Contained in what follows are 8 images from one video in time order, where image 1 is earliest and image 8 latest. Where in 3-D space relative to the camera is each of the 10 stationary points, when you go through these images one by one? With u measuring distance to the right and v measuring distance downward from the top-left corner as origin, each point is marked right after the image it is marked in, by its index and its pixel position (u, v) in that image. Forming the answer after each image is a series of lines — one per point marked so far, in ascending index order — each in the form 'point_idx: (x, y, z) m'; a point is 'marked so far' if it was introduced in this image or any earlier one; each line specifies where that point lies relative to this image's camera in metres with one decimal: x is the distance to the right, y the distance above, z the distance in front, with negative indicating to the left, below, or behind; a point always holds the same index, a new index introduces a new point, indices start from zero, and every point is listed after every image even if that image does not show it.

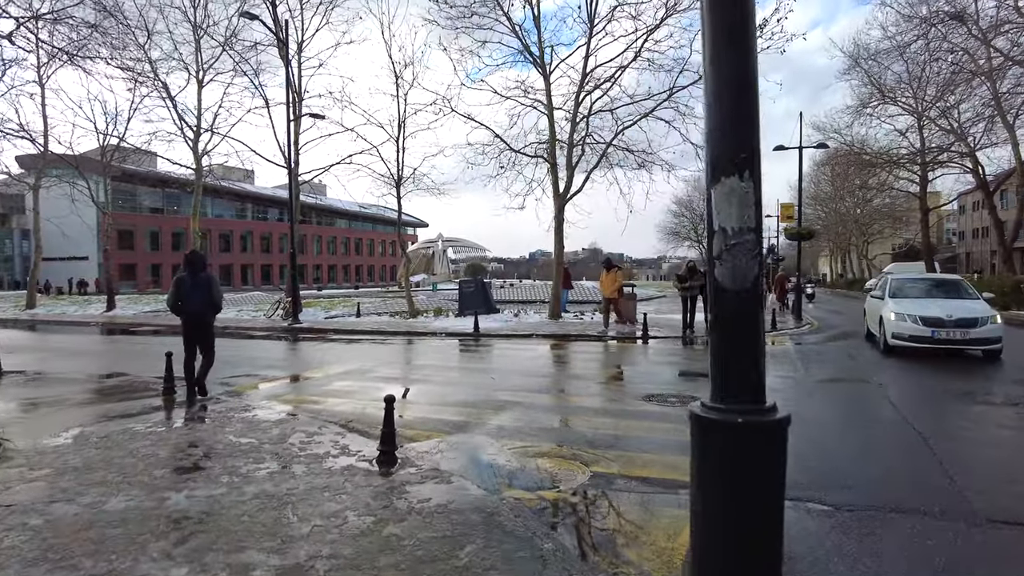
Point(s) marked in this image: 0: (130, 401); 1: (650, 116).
0: (-5.1, -1.5, +8.8) m
1: (+4.2, +5.2, +19.6) m
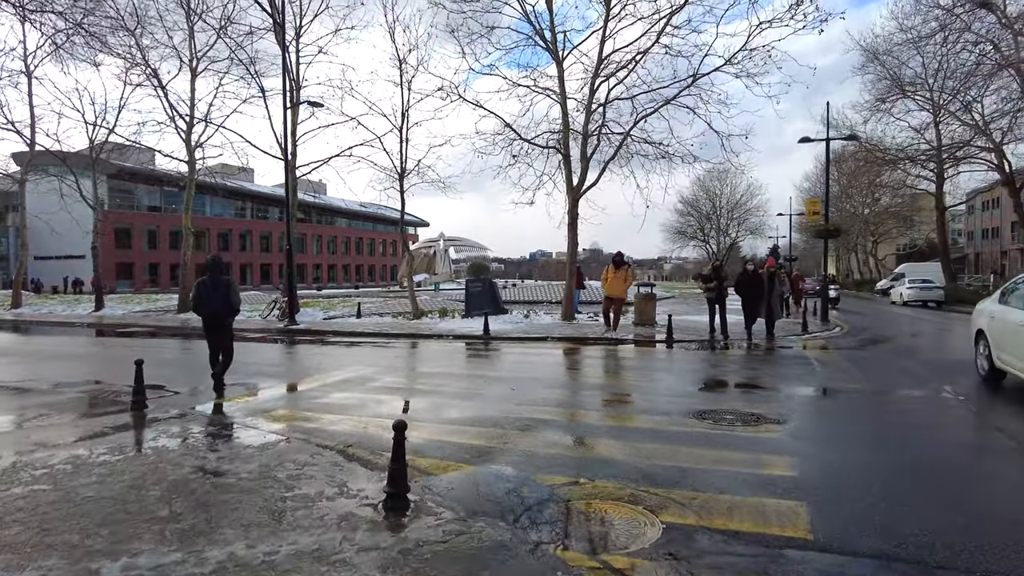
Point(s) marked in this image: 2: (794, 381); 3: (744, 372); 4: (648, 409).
0: (-4.8, -1.5, +7.6) m
1: (+4.6, +5.2, +18.3) m
2: (+4.3, -1.4, +9.9) m
3: (+3.9, -1.4, +10.9) m
4: (+1.6, -1.4, +7.7) m
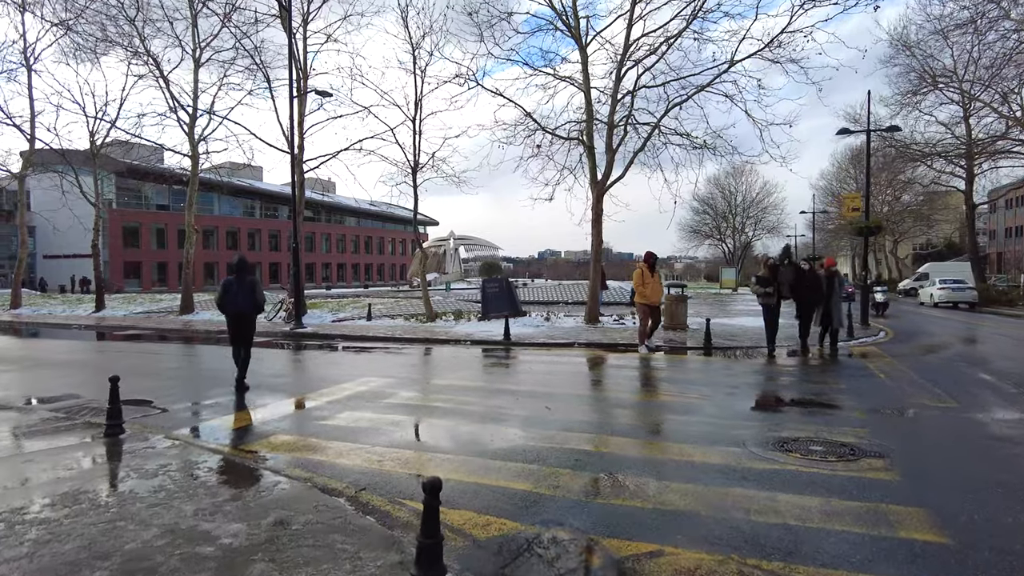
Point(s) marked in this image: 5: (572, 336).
0: (-4.4, -1.5, +6.5) m
1: (+5.1, +5.2, +17.1) m
2: (+4.7, -1.4, +8.7) m
3: (+4.3, -1.4, +9.6) m
4: (+2.0, -1.5, +6.6) m
5: (+1.4, -1.1, +15.3) m
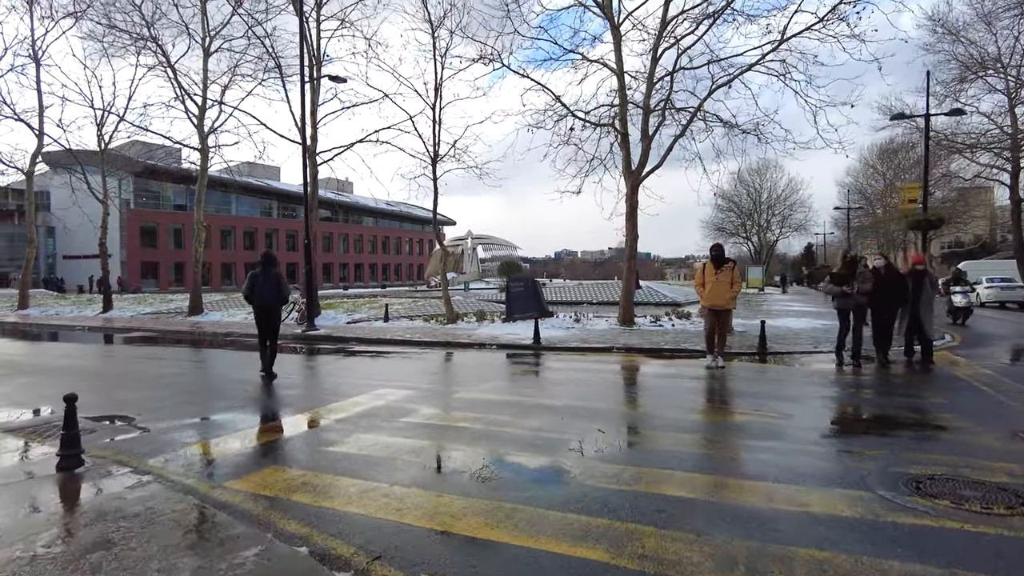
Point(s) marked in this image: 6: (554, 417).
0: (-4.0, -1.5, +5.3) m
1: (+5.8, +5.2, +15.7) m
2: (+5.2, -1.4, +7.2) m
3: (+4.8, -1.4, +8.2) m
4: (+2.4, -1.5, +5.2) m
5: (+2.1, -1.1, +13.9) m
6: (+0.5, -1.4, +7.1) m
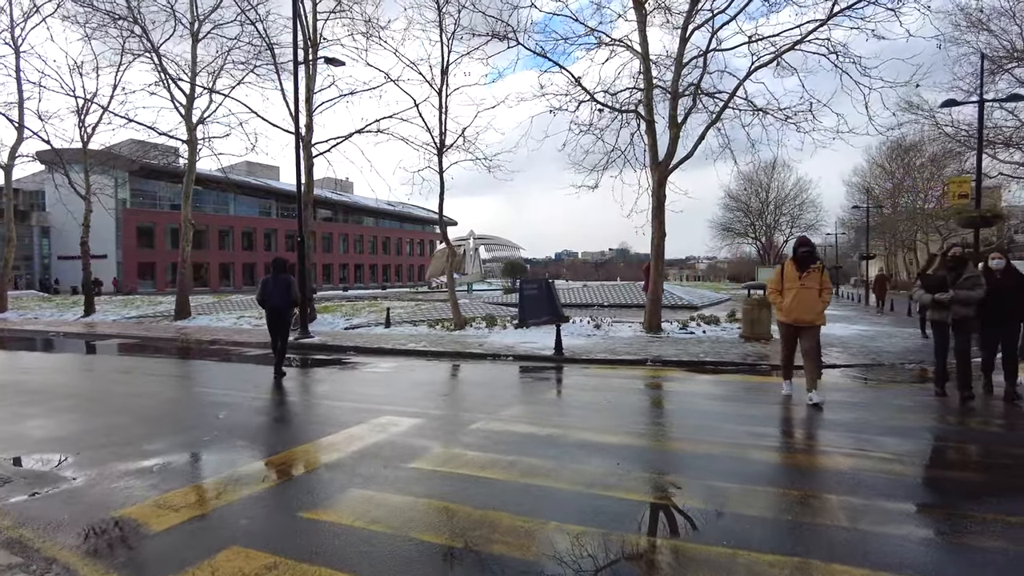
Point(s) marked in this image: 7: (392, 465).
0: (-3.7, -1.5, +3.8) m
1: (+6.1, +5.1, +14.1) m
2: (+5.5, -1.5, +5.7) m
3: (+5.2, -1.5, +6.7) m
4: (+2.8, -1.5, +3.7) m
5: (+2.4, -1.2, +12.4) m
6: (+0.8, -1.5, +5.5) m
7: (-1.0, -1.4, +5.3) m
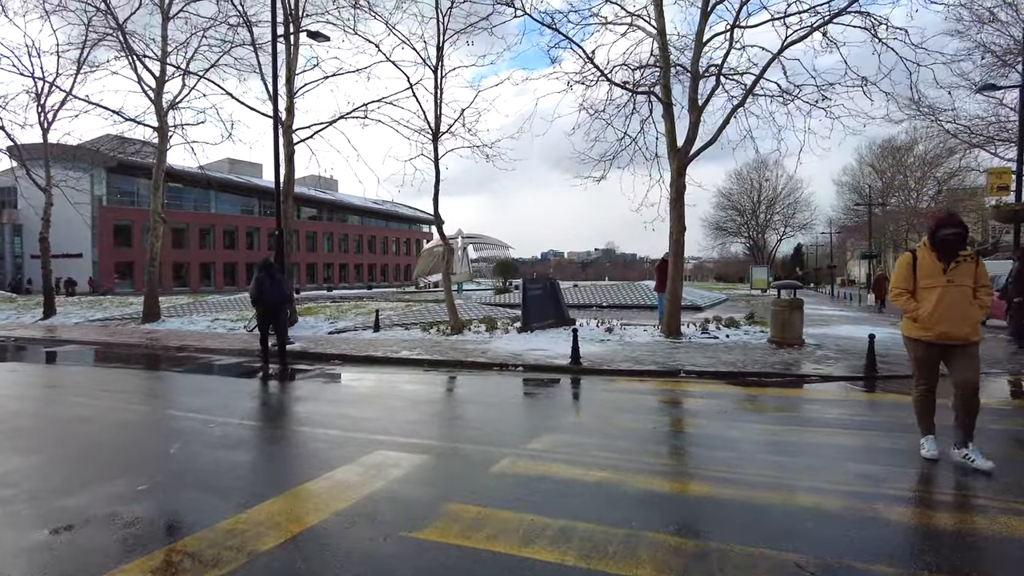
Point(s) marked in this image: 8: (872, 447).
0: (-3.4, -1.5, +2.2) m
1: (+6.2, +5.1, +12.8) m
2: (+5.8, -1.5, +4.4) m
3: (+5.4, -1.5, +5.3) m
4: (+3.1, -1.5, +2.2) m
5: (+2.5, -1.2, +11.0) m
6: (+1.1, -1.5, +4.1) m
7: (-0.7, -1.4, +3.8) m
8: (+3.2, -1.5, +5.8) m
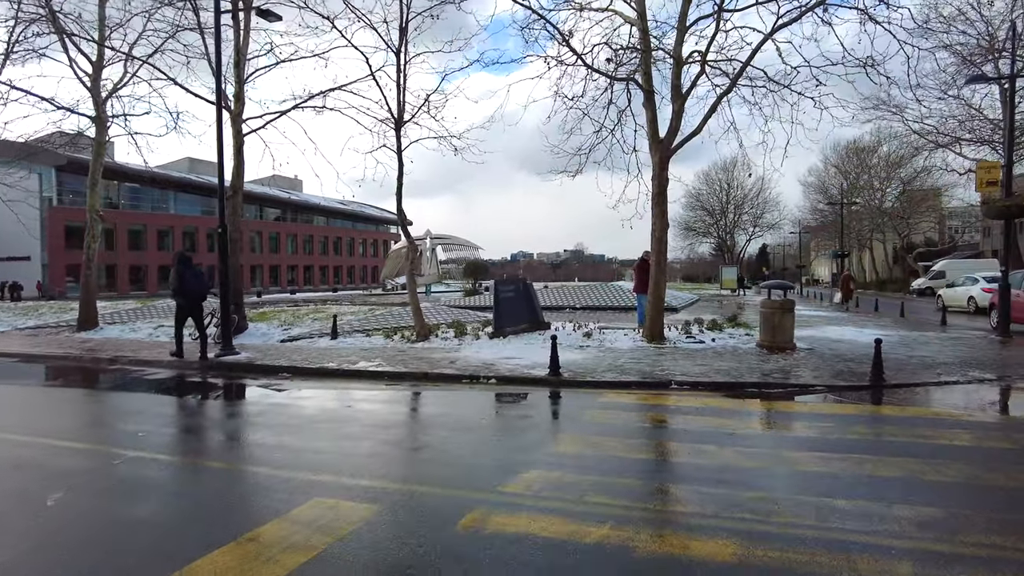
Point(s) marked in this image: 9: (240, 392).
0: (-3.4, -1.6, +1.0) m
1: (+5.7, +5.1, +12.0) m
2: (+5.7, -1.5, +3.5) m
3: (+5.3, -1.4, +4.5) m
4: (+3.1, -1.5, +1.3) m
5: (+2.1, -1.2, +10.0) m
6: (+1.0, -1.5, +3.1) m
7: (-0.8, -1.5, +2.7) m
8: (+3.0, -1.5, +4.9) m
9: (-3.9, -1.5, +9.4) m
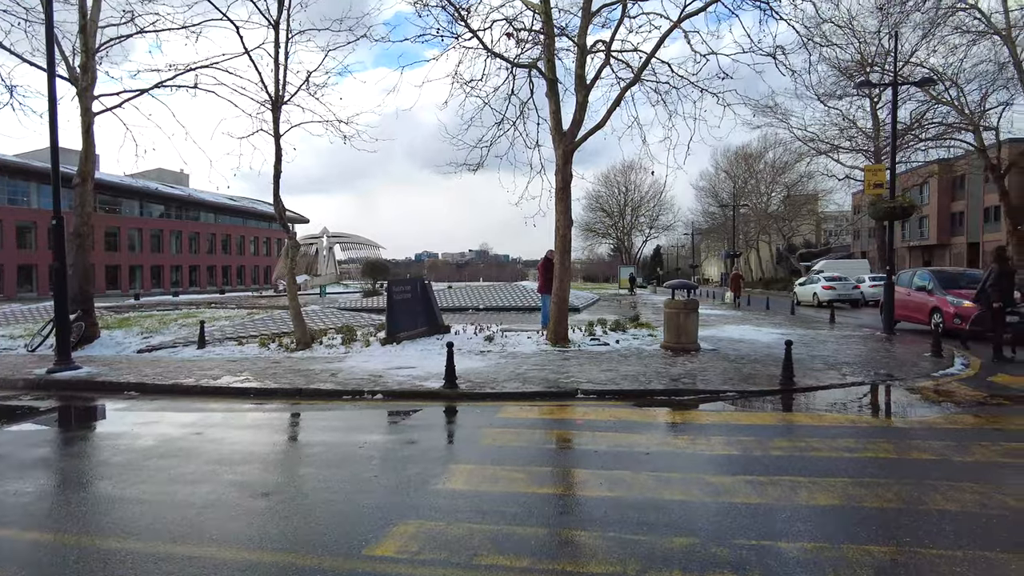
0: (-3.5, -1.6, -0.5) m
1: (+3.8, +5.1, +11.7) m
2: (+5.1, -1.5, +3.4) m
3: (+4.5, -1.4, +4.2) m
4: (+2.8, -1.5, +0.8) m
5: (+0.6, -1.2, +9.2) m
6: (+0.5, -1.5, +2.2) m
7: (-1.2, -1.5, +1.6) m
8: (+2.2, -1.5, +4.3) m
9: (-5.3, -1.5, +7.7) m
